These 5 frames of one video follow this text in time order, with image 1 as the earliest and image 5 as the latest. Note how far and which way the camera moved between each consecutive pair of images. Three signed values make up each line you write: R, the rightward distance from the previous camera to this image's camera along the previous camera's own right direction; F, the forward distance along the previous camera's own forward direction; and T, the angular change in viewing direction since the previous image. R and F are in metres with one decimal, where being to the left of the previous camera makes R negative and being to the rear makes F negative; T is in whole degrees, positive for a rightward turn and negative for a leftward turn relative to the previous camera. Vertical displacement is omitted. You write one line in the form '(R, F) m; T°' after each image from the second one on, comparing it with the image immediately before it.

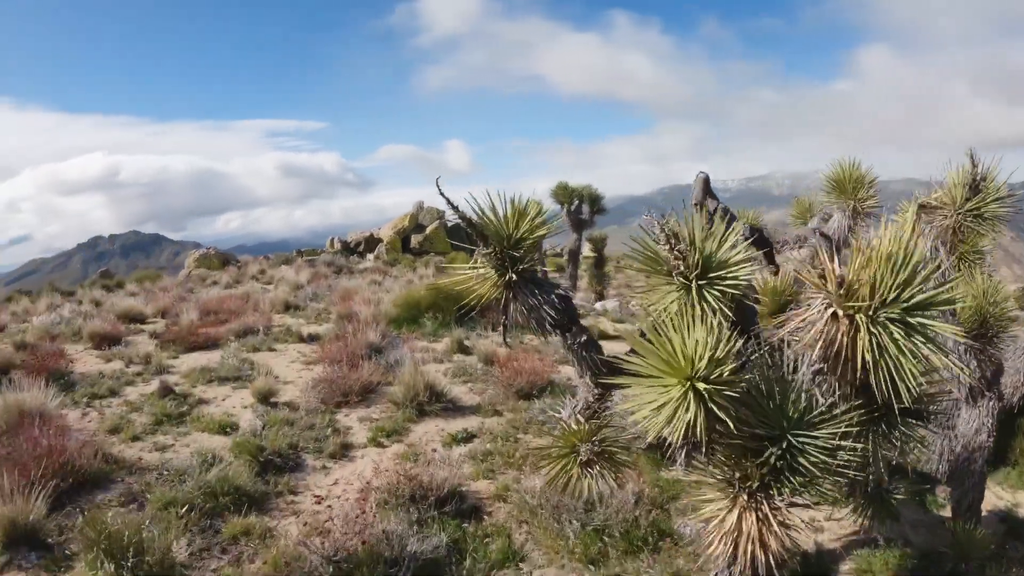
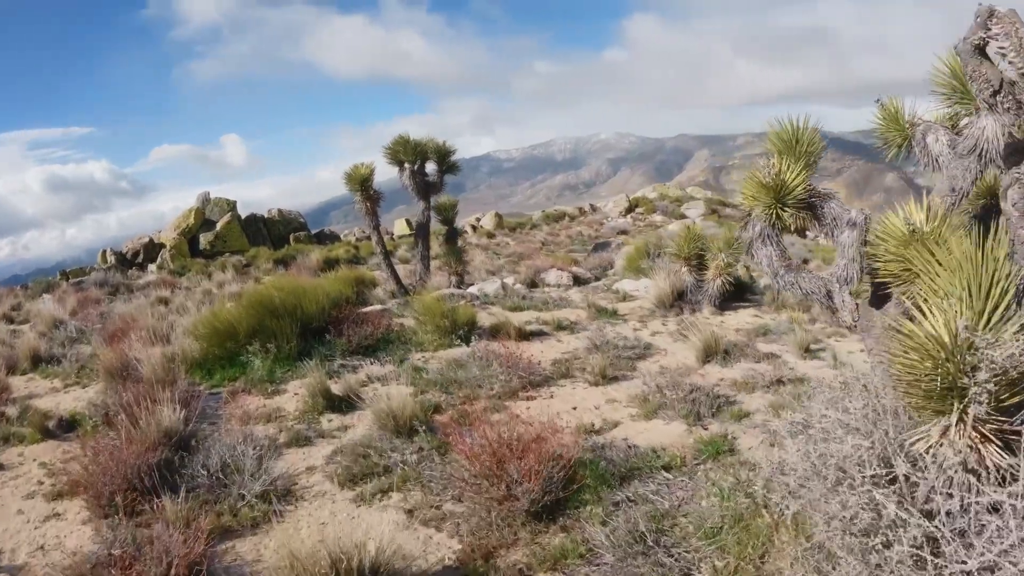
(-0.6, +4.2) m; +12°
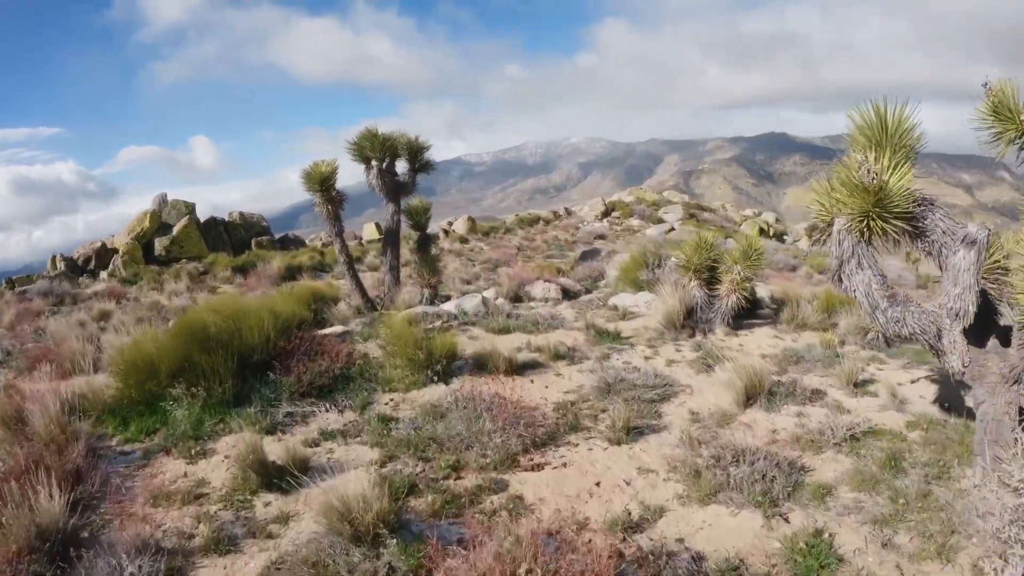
(-0.1, +1.5) m; +2°
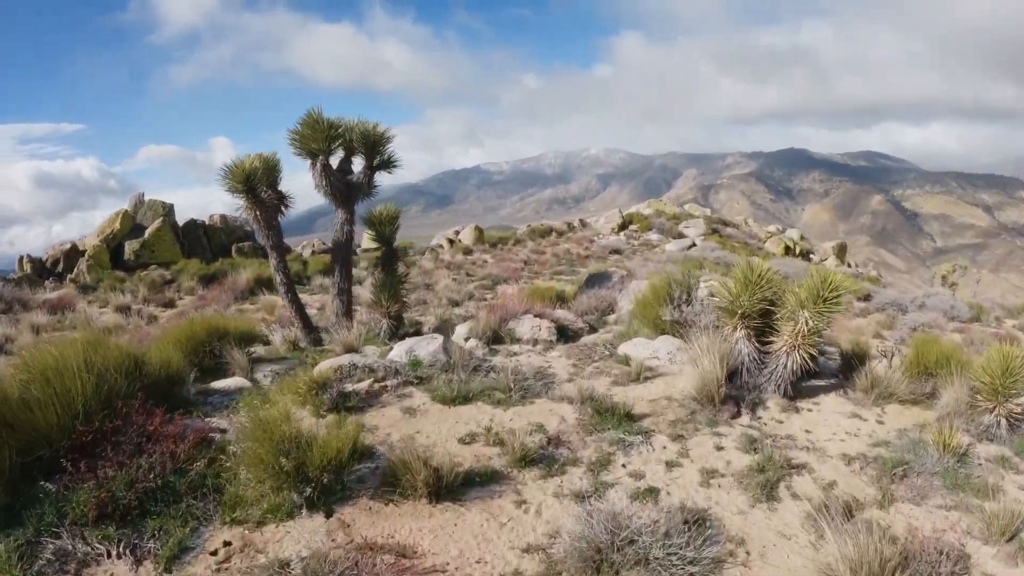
(+0.3, +2.7) m; -1°
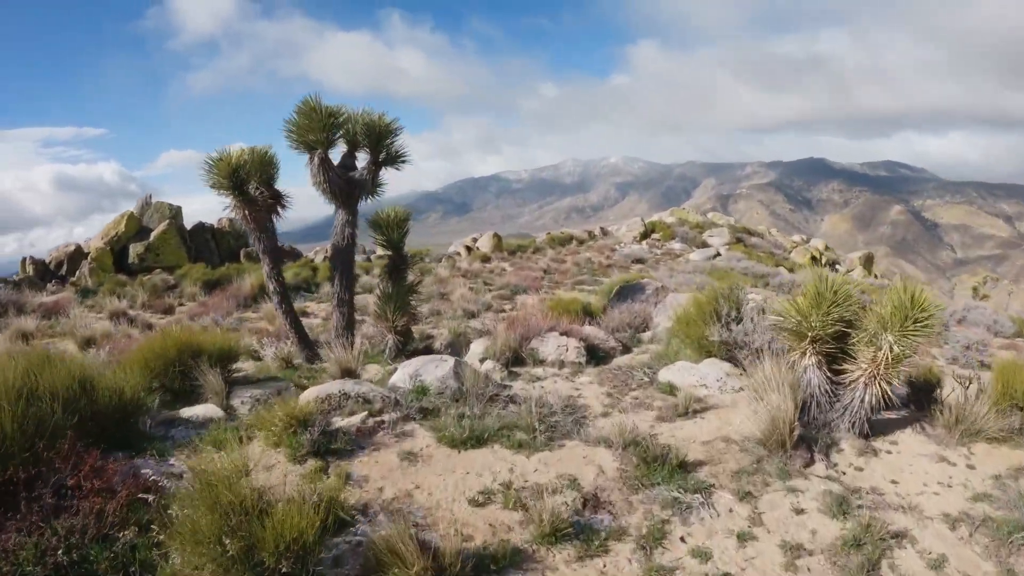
(0.0, +1.1) m; -1°
